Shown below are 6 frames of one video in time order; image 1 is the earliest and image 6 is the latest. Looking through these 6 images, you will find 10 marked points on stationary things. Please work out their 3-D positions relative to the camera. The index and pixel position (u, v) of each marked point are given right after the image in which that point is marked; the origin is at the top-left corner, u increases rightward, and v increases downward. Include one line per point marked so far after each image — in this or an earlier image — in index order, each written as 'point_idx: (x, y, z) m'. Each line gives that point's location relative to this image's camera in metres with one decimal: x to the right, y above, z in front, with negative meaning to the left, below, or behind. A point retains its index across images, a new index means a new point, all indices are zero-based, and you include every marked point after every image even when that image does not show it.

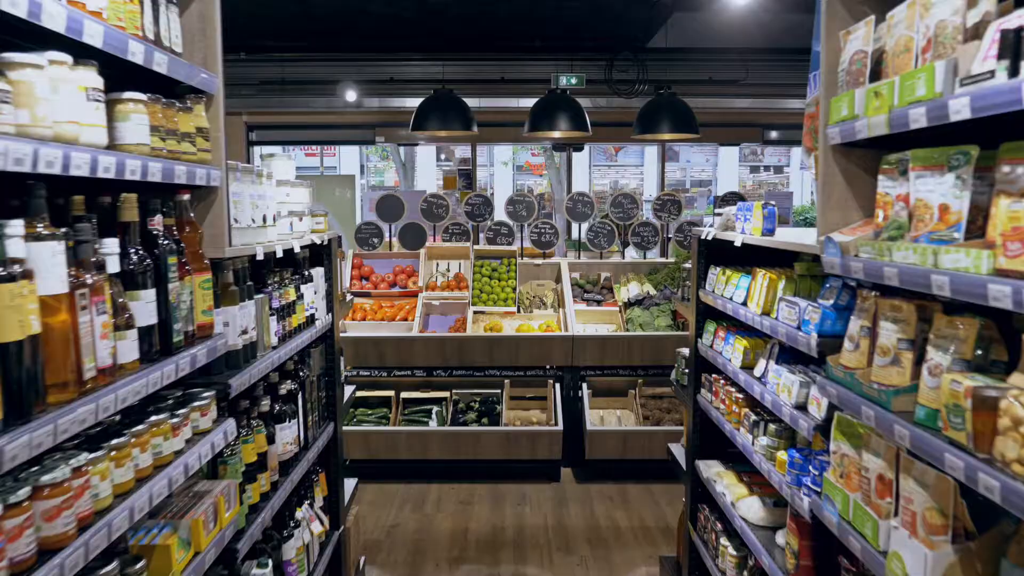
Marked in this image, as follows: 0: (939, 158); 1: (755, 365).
0: (+0.5, +0.2, +1.5) m
1: (+0.5, -0.2, +2.5) m
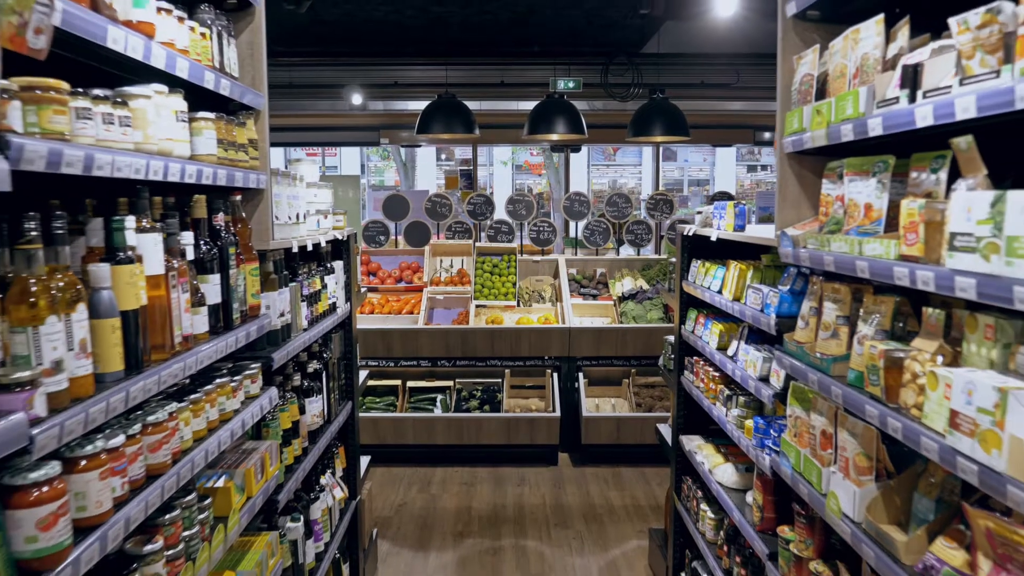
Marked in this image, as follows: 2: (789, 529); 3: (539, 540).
0: (+0.5, +0.2, +1.8) m
1: (+0.5, -0.1, +2.8) m
2: (+0.5, -0.5, +2.3) m
3: (+0.1, -1.0, +4.5) m
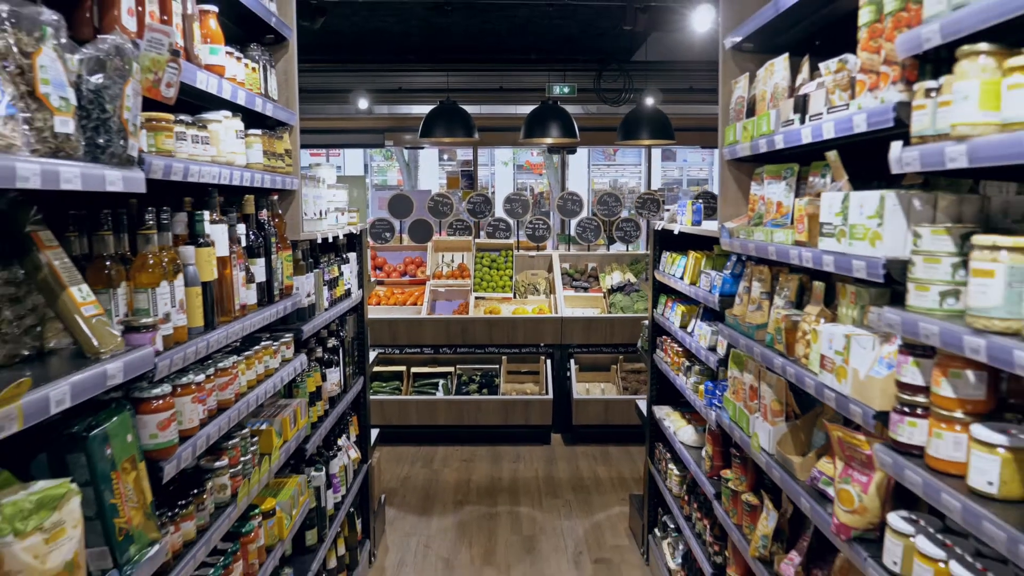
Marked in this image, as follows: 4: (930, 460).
0: (+0.5, +0.2, +2.3) m
1: (+0.5, -0.1, +3.3) m
2: (+0.5, -0.4, +2.7) m
3: (+0.1, -0.9, +4.9) m
4: (+0.5, -0.2, +1.4) m
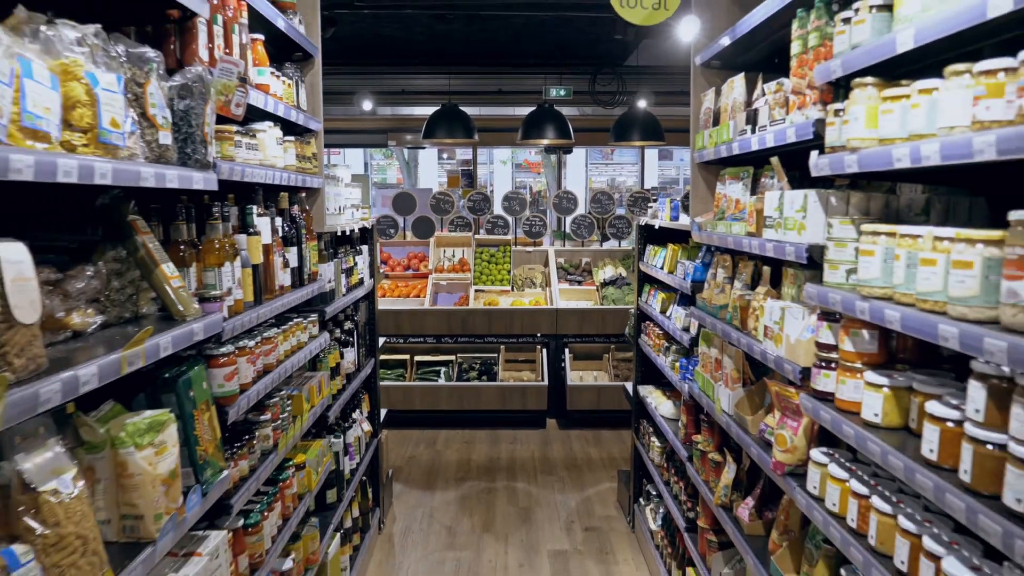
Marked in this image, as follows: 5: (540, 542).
0: (+0.5, +0.3, +2.7) m
1: (+0.5, -0.1, +3.7) m
2: (+0.5, -0.4, +3.1) m
3: (+0.1, -0.9, +5.3) m
4: (+0.5, -0.2, +1.8) m
5: (+0.1, -1.0, +4.4) m
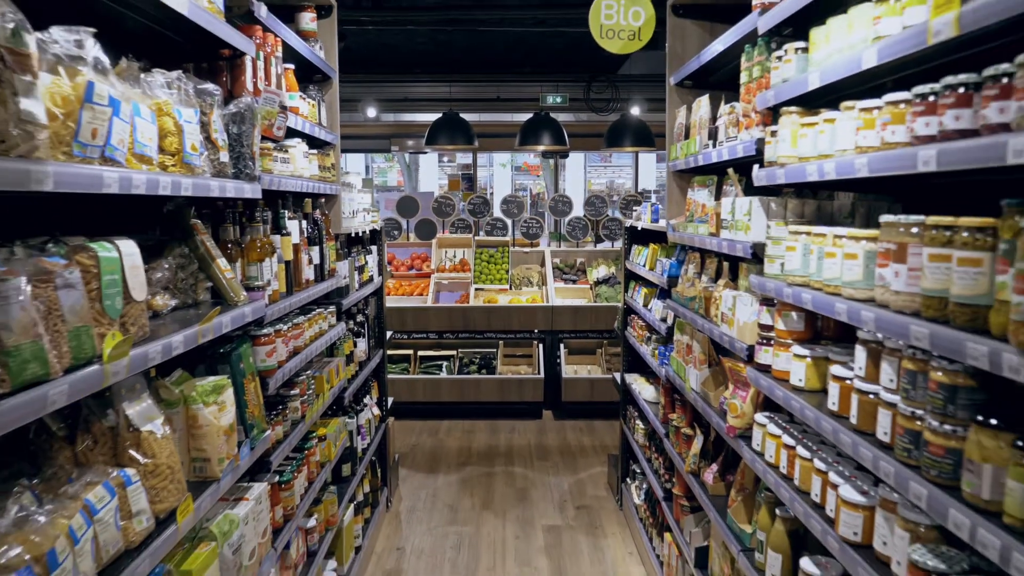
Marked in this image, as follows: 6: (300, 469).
0: (+0.5, +0.3, +3.0) m
1: (+0.5, 0.0, +4.1) m
2: (+0.5, -0.4, +3.5) m
3: (+0.1, -0.9, +5.7) m
4: (+0.5, -0.2, +2.2) m
5: (+0.1, -1.0, +4.8) m
6: (-0.5, -0.4, +2.8) m
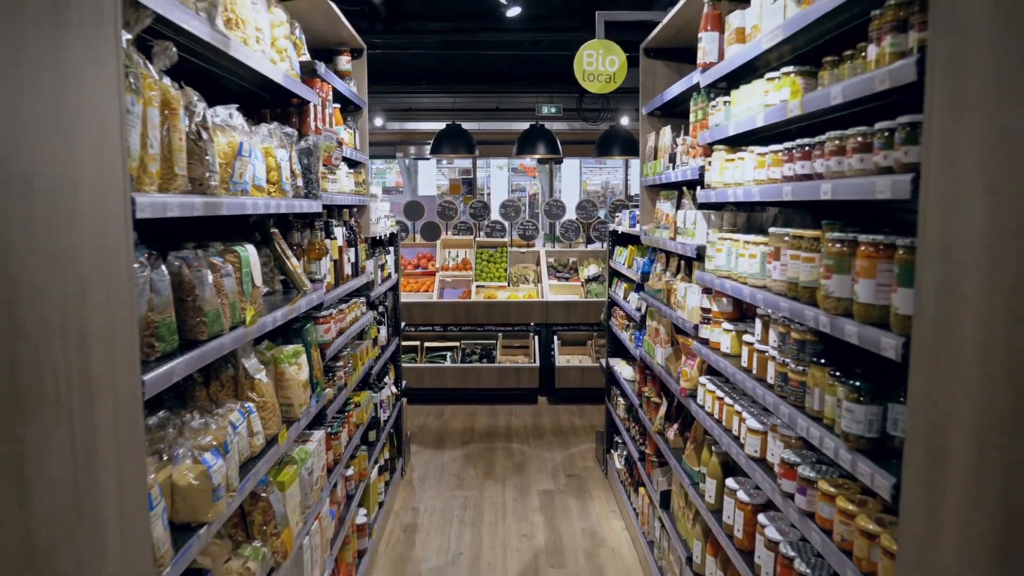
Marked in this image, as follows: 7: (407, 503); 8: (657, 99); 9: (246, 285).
0: (+0.5, +0.3, +3.7) m
1: (+0.5, 0.0, +4.8) m
2: (+0.5, -0.4, +4.2) m
3: (0.0, -0.9, +6.4) m
4: (+0.5, -0.1, +2.9) m
5: (+0.1, -0.9, +5.5) m
6: (-0.5, -0.4, +3.5) m
7: (-0.5, -1.0, +5.2) m
8: (+0.5, +0.6, +3.8) m
9: (-0.5, 0.0, +2.2) m
